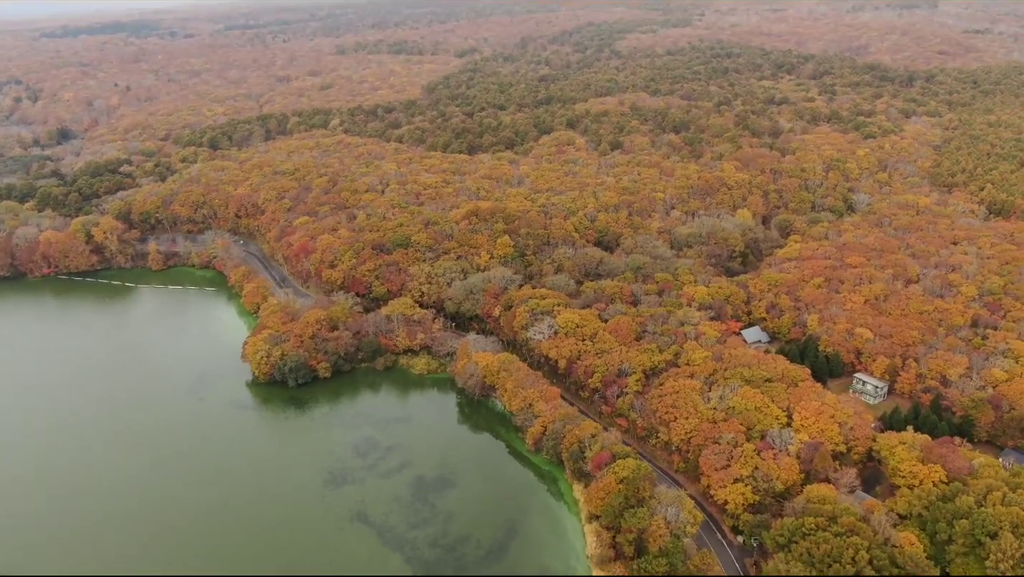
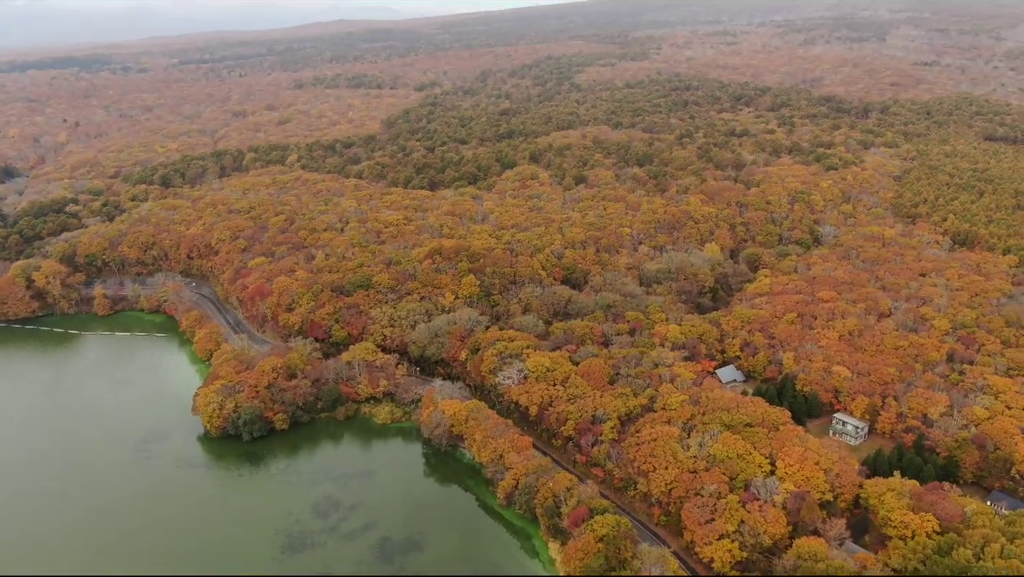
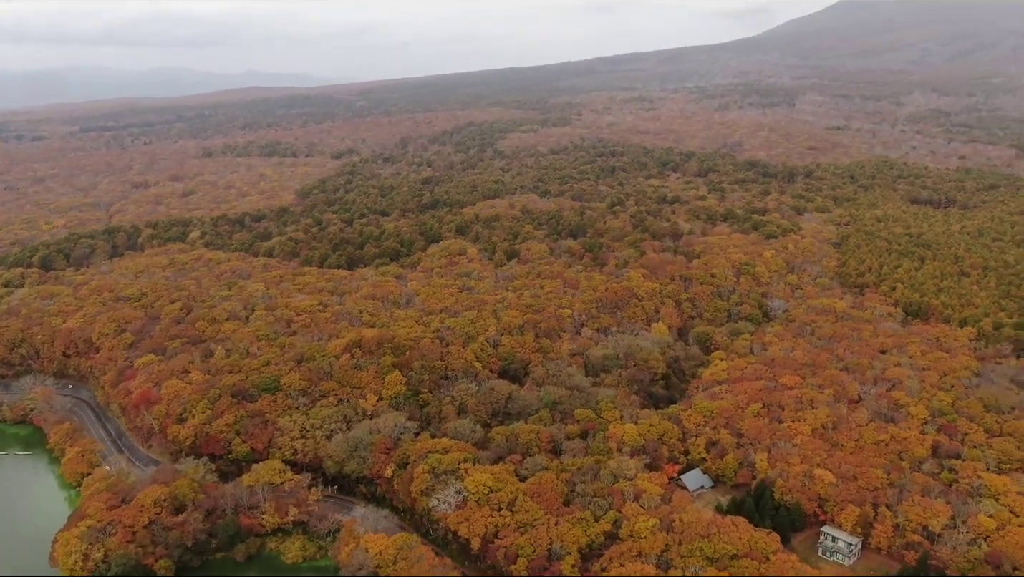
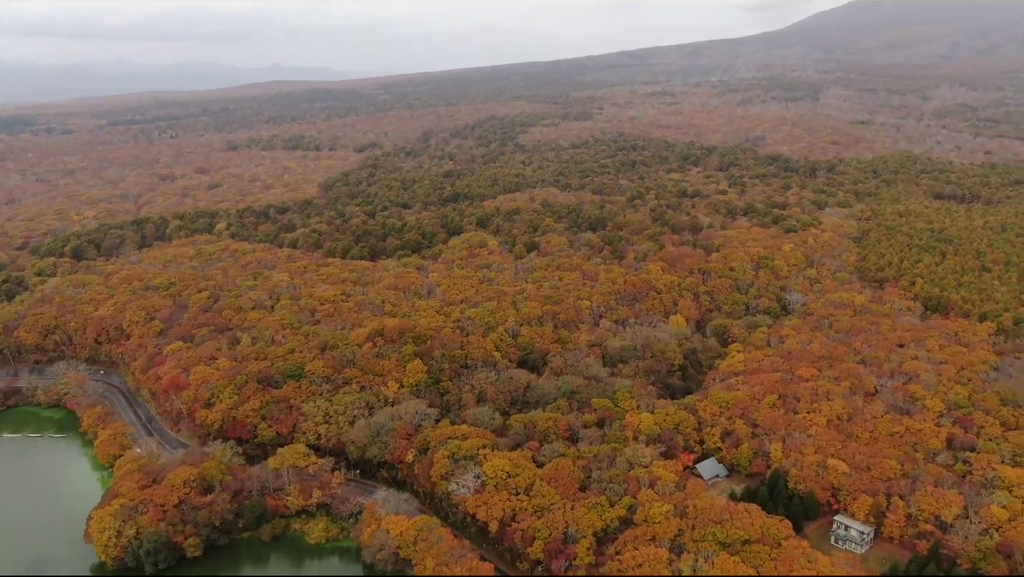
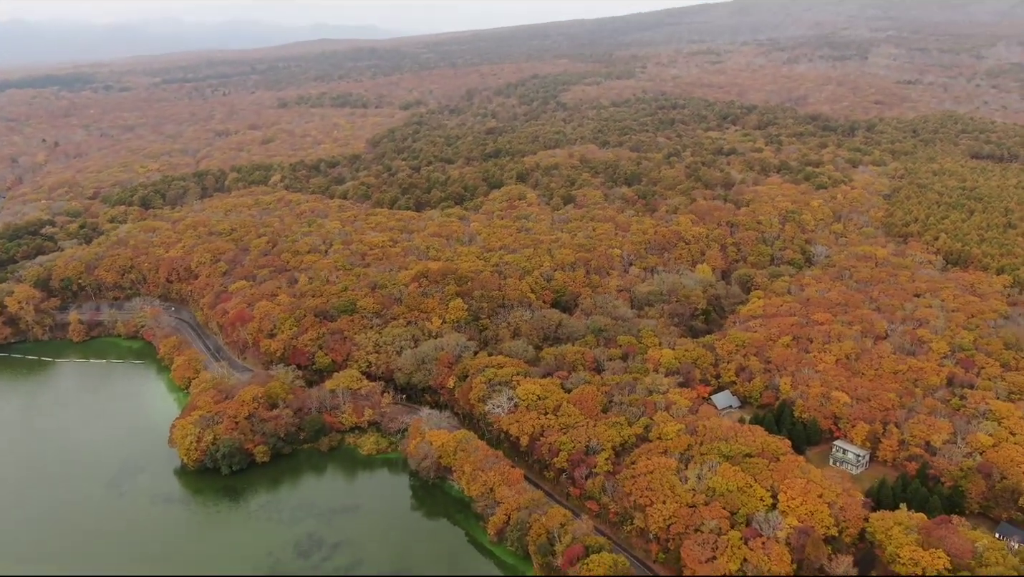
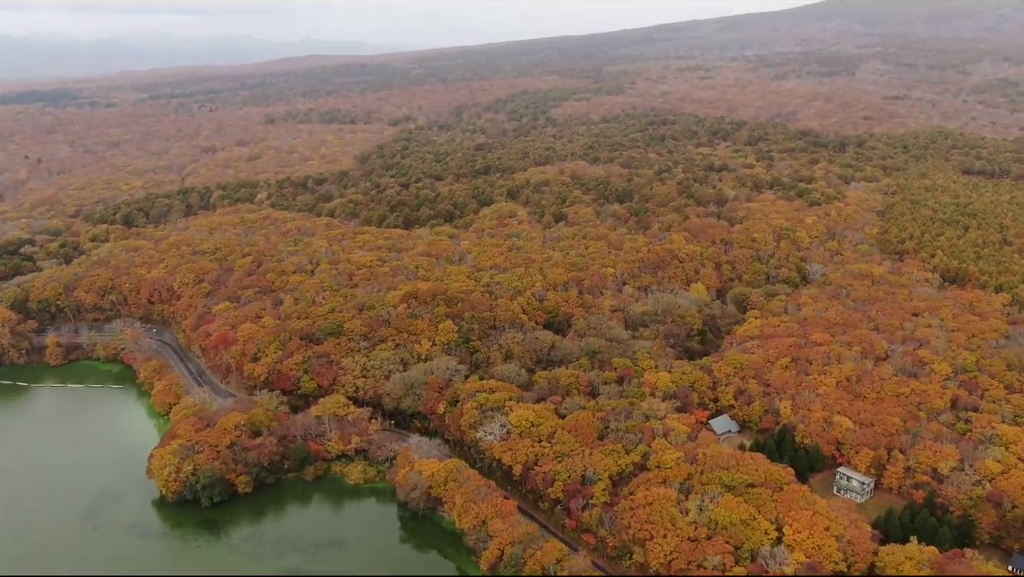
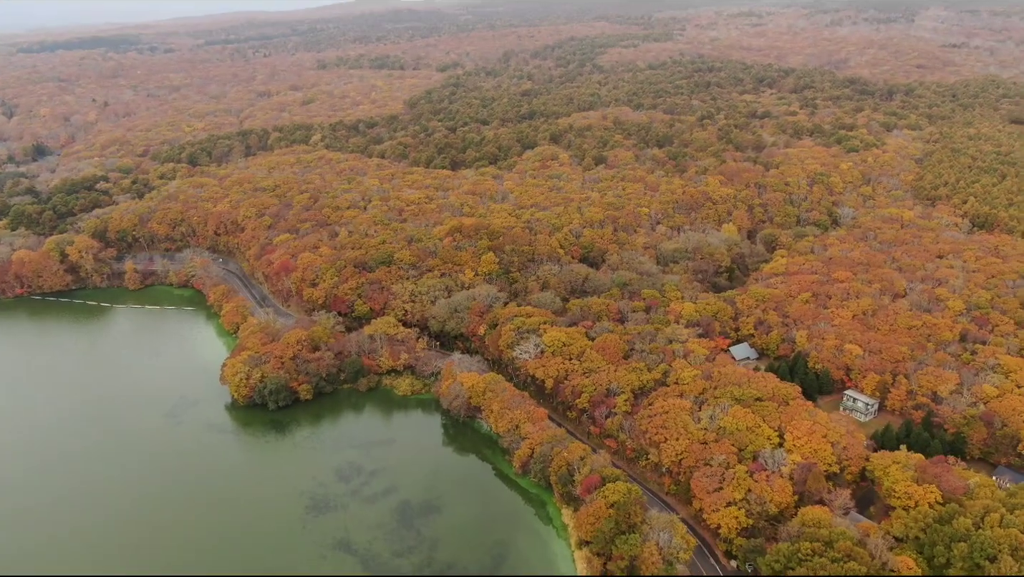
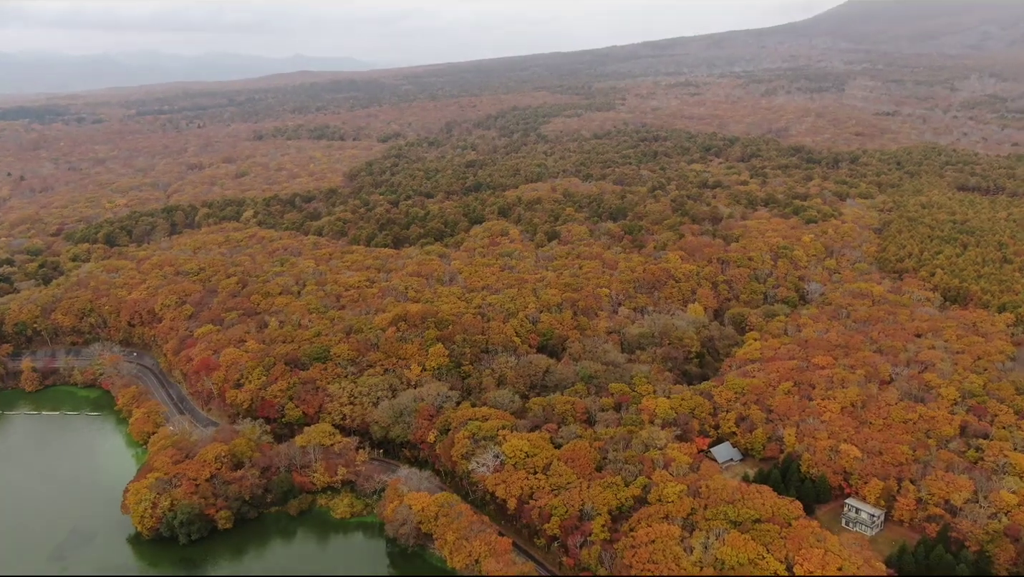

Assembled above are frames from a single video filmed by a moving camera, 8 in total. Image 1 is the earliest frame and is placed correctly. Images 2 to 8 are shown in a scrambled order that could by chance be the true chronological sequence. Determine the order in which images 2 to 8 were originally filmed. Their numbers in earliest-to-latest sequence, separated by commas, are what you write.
7, 2, 5, 6, 8, 4, 3
